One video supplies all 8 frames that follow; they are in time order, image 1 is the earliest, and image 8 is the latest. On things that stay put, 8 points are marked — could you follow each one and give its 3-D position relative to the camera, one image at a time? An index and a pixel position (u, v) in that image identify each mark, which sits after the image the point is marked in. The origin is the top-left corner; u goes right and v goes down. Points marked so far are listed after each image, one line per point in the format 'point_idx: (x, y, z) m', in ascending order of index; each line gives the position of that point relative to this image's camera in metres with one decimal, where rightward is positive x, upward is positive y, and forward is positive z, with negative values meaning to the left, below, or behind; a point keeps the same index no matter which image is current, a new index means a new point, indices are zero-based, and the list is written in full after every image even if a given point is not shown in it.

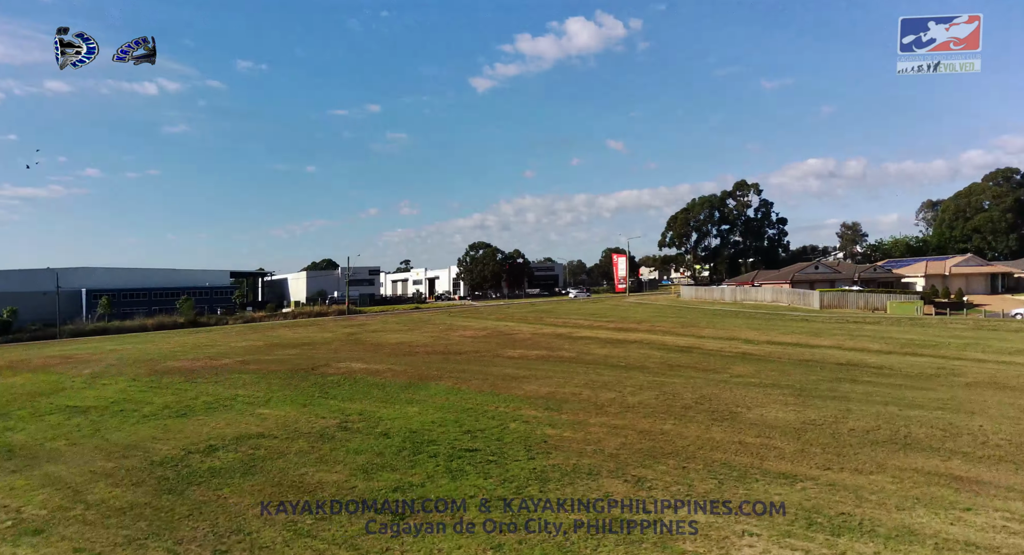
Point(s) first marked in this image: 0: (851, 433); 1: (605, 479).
0: (+7.1, -3.2, +15.7) m
1: (+1.8, -3.8, +14.3) m
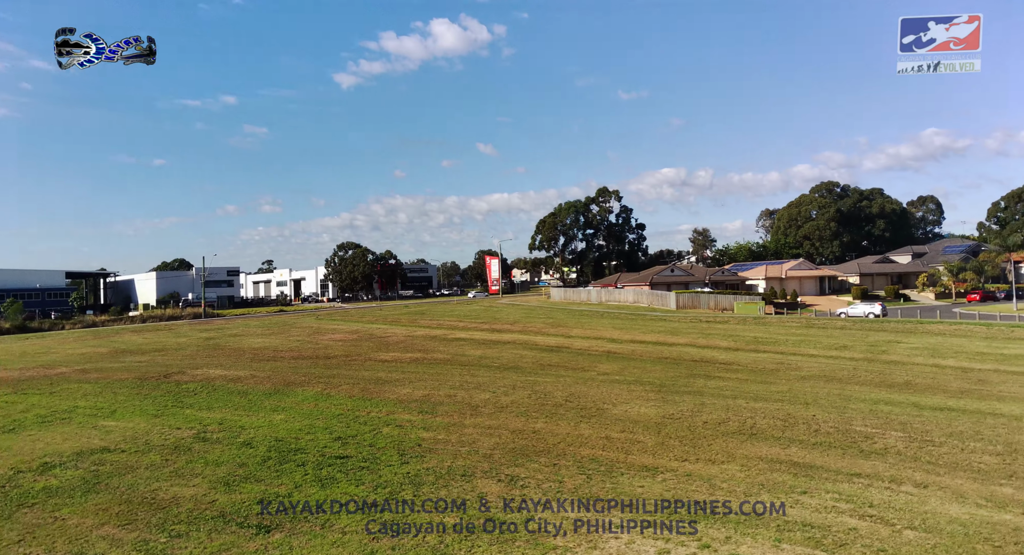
0: (+4.4, -3.3, +16.8) m
1: (-0.6, -3.9, +14.5) m
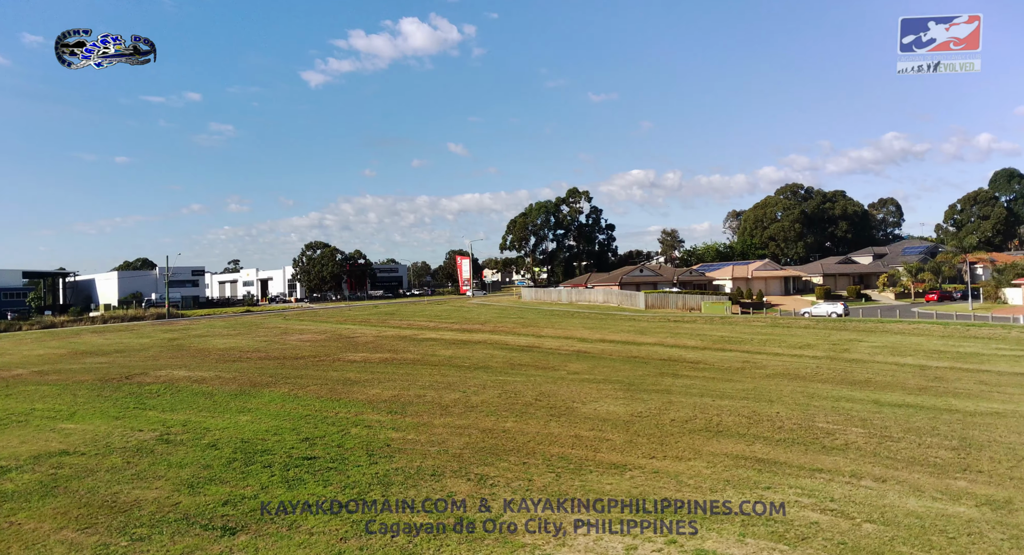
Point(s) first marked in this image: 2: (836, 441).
0: (+3.7, -3.3, +17.0) m
1: (-1.2, -3.9, +14.5) m
2: (+6.5, -3.2, +14.8) m
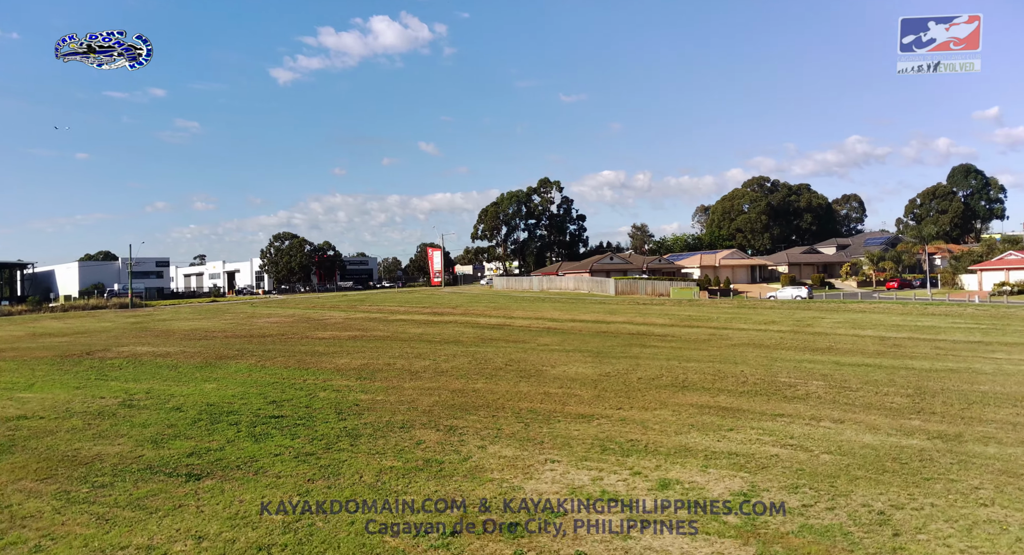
0: (+2.9, -2.4, +17.3) m
1: (-1.8, -3.0, +14.6) m
2: (+5.8, -2.3, +15.2) m
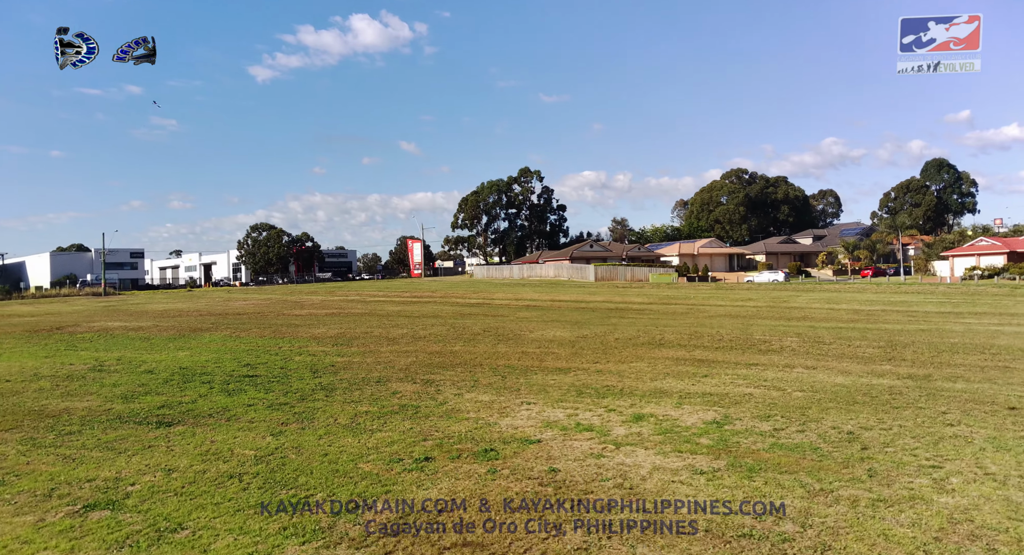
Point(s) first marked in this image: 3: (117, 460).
0: (+2.4, -1.5, +17.3) m
1: (-2.3, -2.0, +14.5) m
2: (+5.3, -1.4, +15.3) m
3: (-5.5, -2.5, +10.4) m
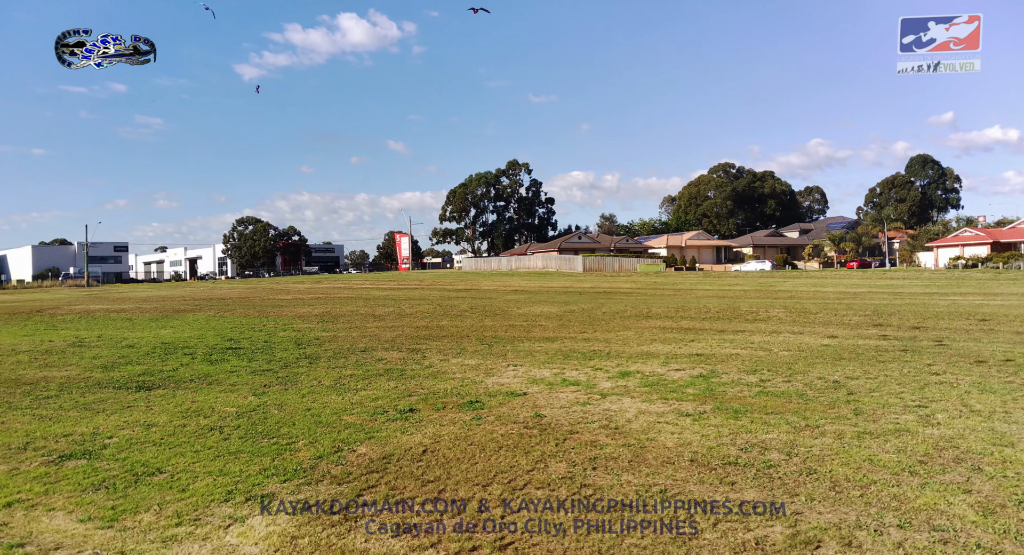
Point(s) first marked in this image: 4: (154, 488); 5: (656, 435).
0: (+2.1, -0.9, +17.3) m
1: (-2.6, -1.4, +14.4) m
2: (+5.1, -0.8, +15.3) m
3: (-5.7, -1.9, +10.2) m
4: (-3.3, -2.0, +7.0) m
5: (+1.4, -1.5, +7.1) m
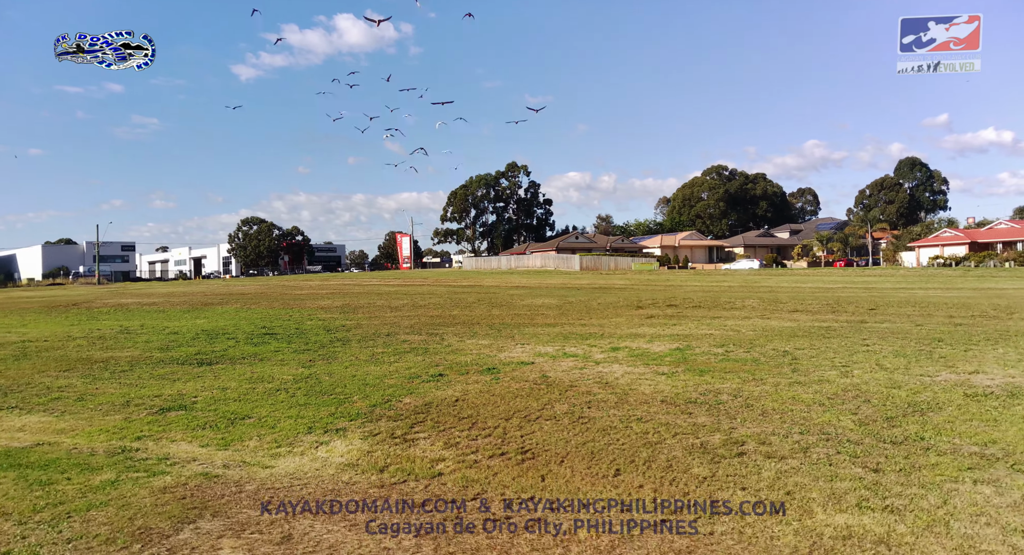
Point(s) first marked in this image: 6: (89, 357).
0: (+2.2, -0.7, +19.3) m
1: (-2.4, -1.3, +16.4) m
2: (+5.2, -0.6, +17.4) m
3: (-5.5, -1.7, +12.3) m
4: (-3.2, -1.8, +9.0) m
5: (+1.5, -1.3, +9.1) m
6: (-9.0, -1.7, +15.9) m
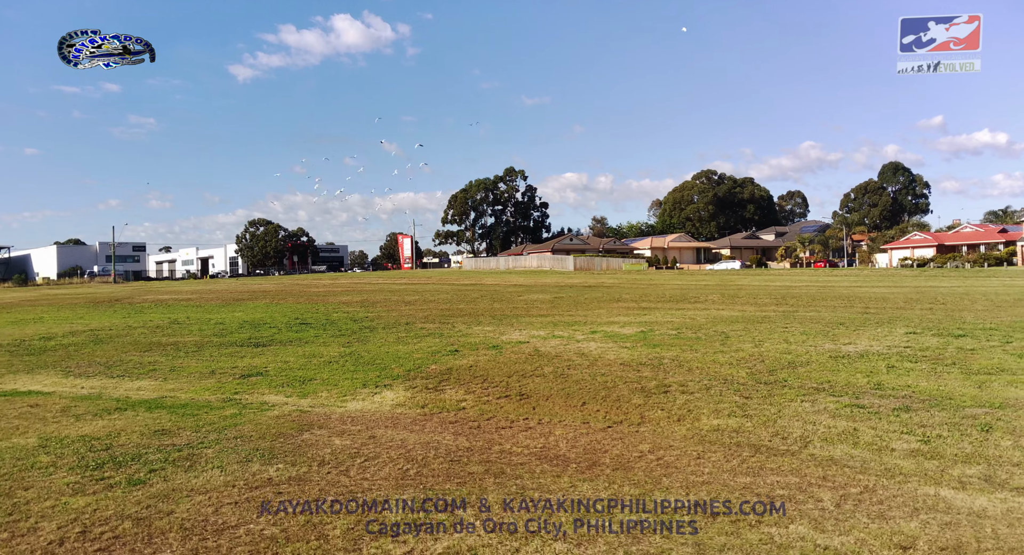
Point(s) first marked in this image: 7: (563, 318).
0: (+2.2, -0.7, +22.5) m
1: (-2.4, -1.2, +19.6) m
2: (+5.2, -0.6, +20.6) m
3: (-5.5, -1.7, +15.4) m
4: (-3.2, -1.7, +12.2) m
5: (+1.5, -1.3, +12.3) m
6: (-9.0, -1.7, +19.0) m
7: (+1.2, -1.0, +18.5) m
